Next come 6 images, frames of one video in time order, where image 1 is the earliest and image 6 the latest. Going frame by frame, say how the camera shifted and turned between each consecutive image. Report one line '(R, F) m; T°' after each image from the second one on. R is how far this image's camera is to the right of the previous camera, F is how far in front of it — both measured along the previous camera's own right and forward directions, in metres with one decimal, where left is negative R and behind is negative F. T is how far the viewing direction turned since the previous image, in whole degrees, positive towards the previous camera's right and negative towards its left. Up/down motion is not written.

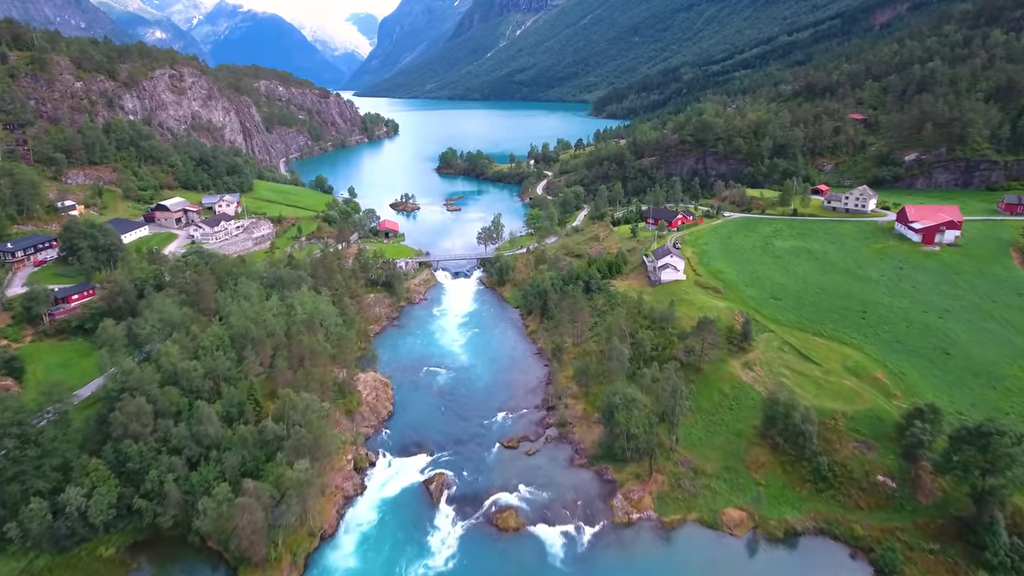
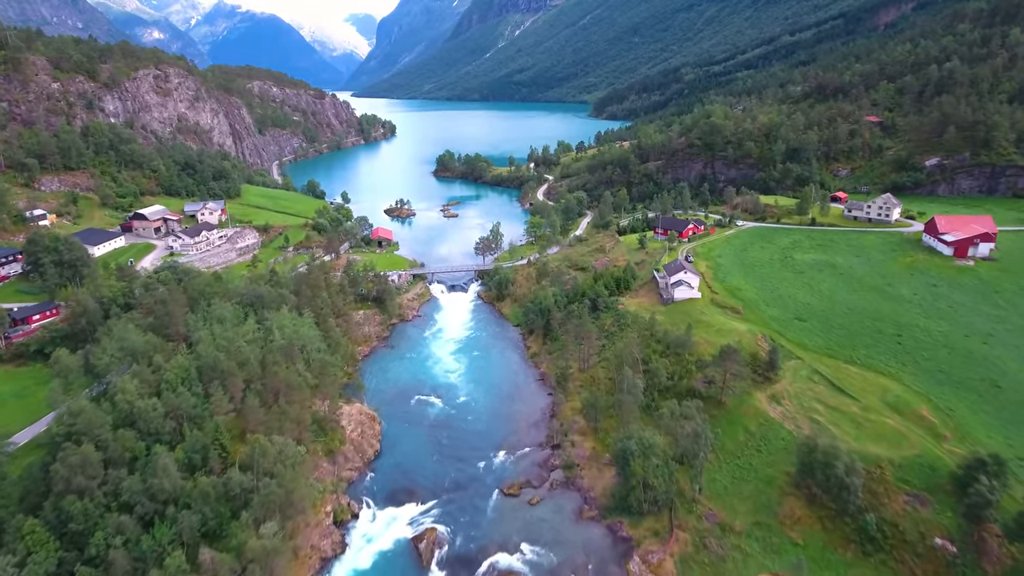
(-0.1, +4.1) m; 0°
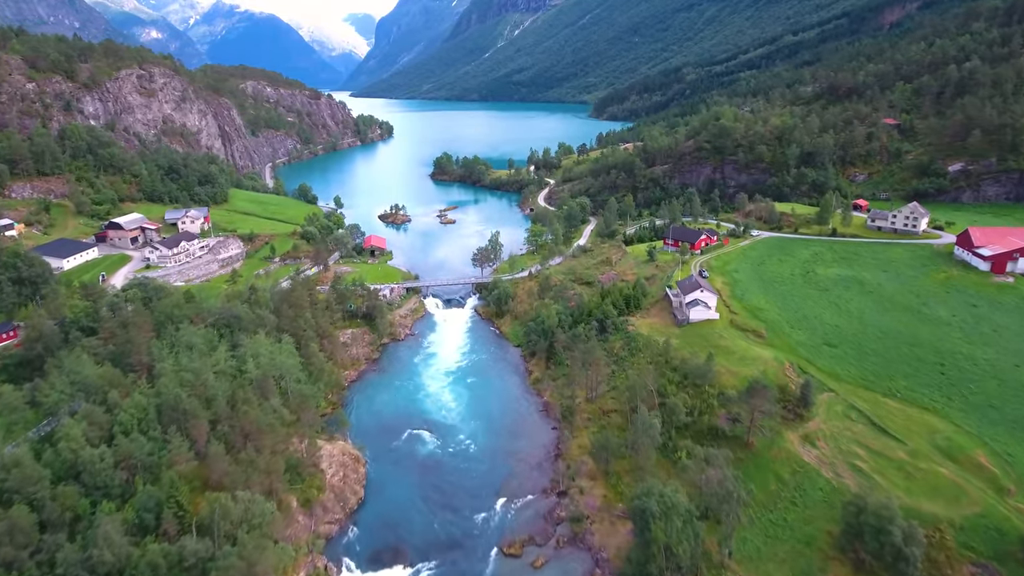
(-0.1, +4.1) m; 0°
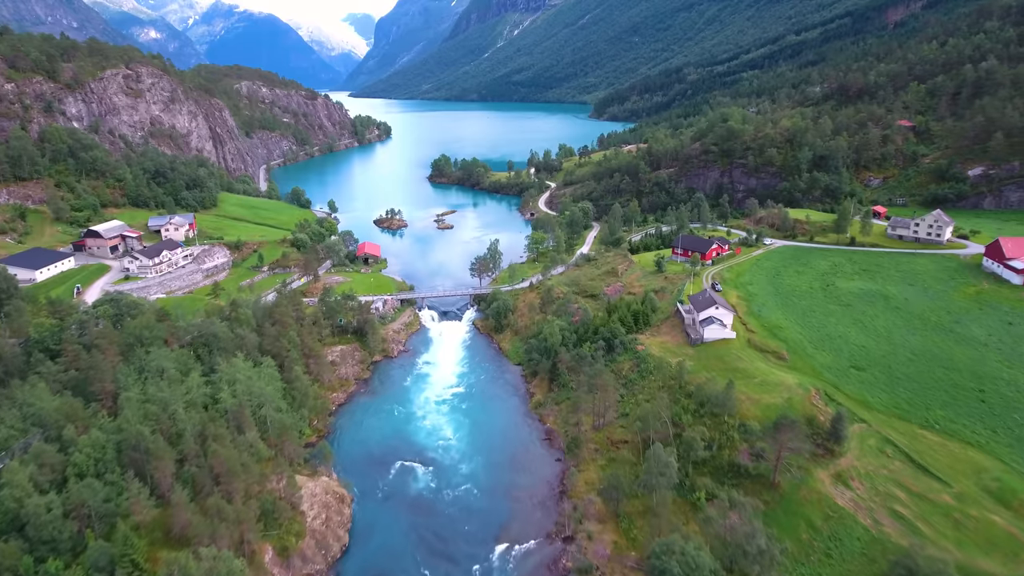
(0.0, +3.2) m; 0°
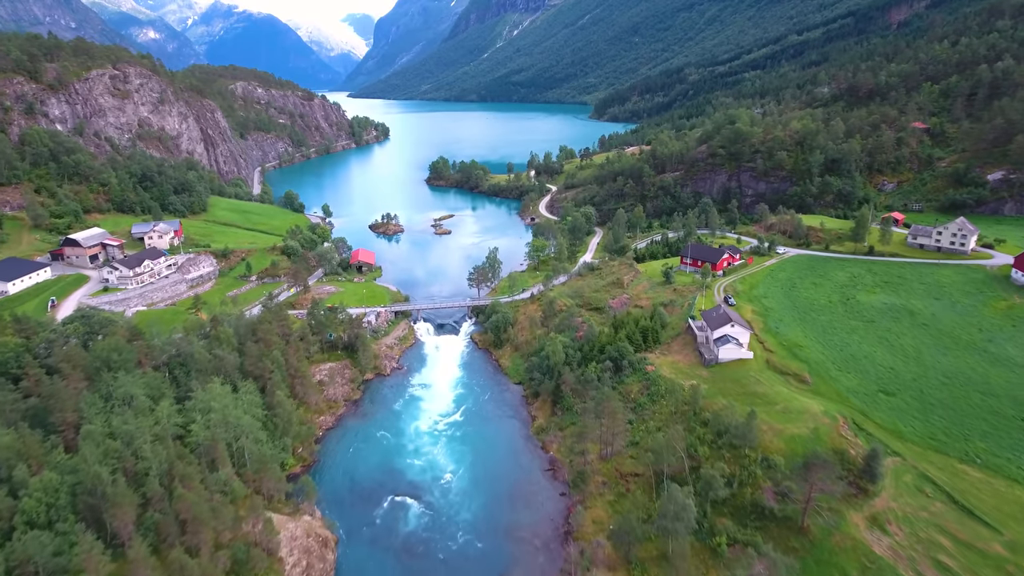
(0.0, +2.9) m; 0°
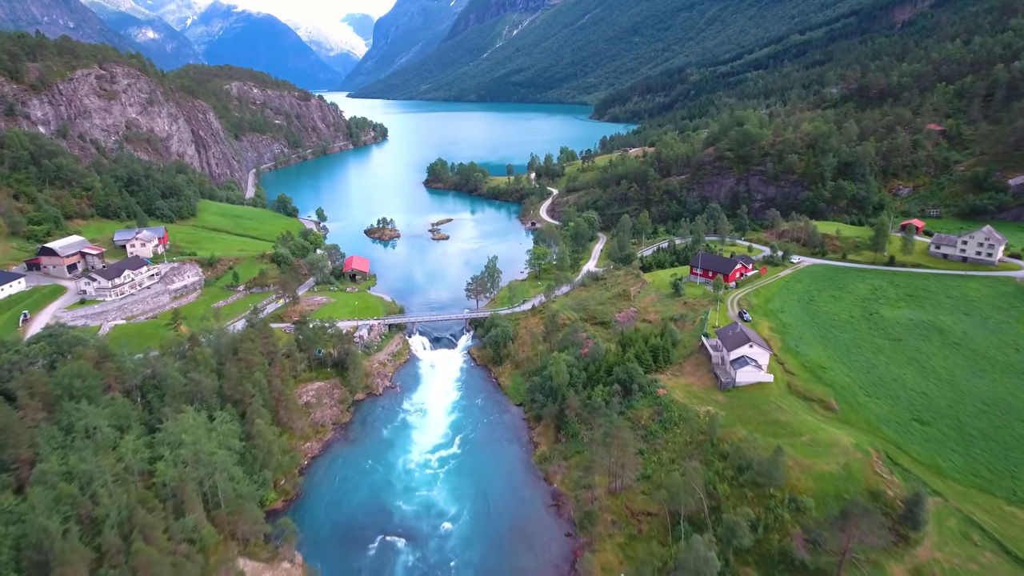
(0.0, +2.8) m; 0°
